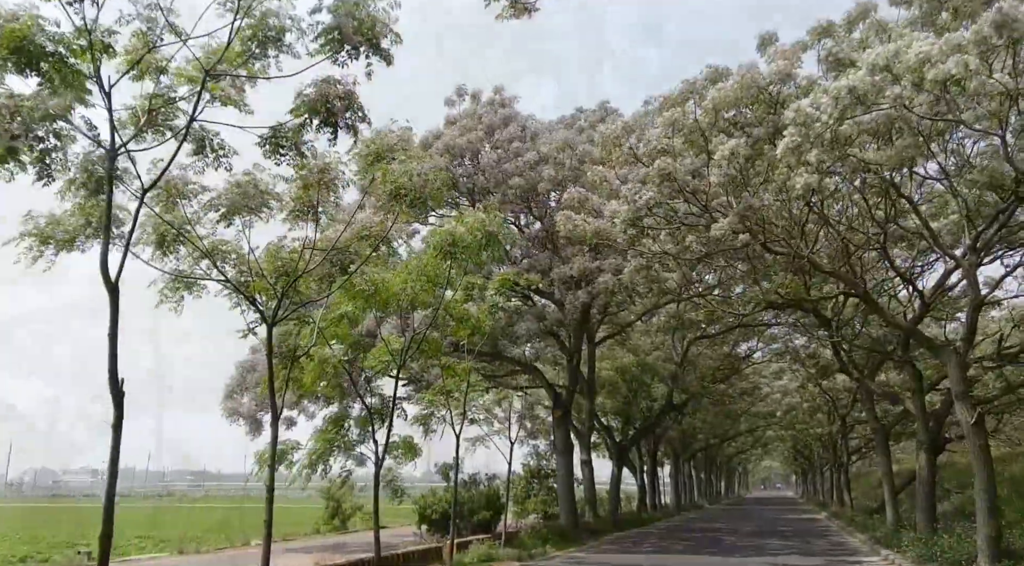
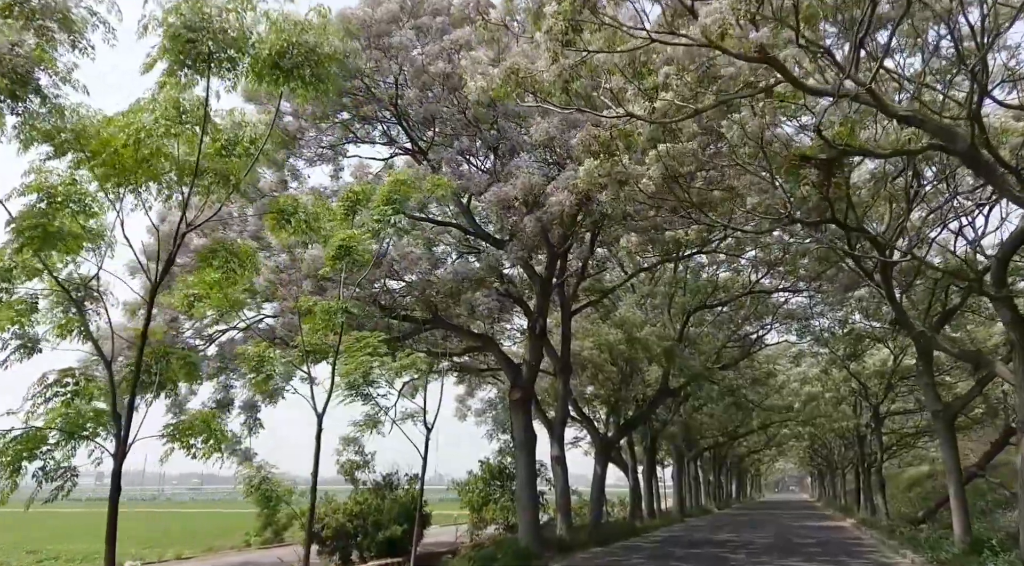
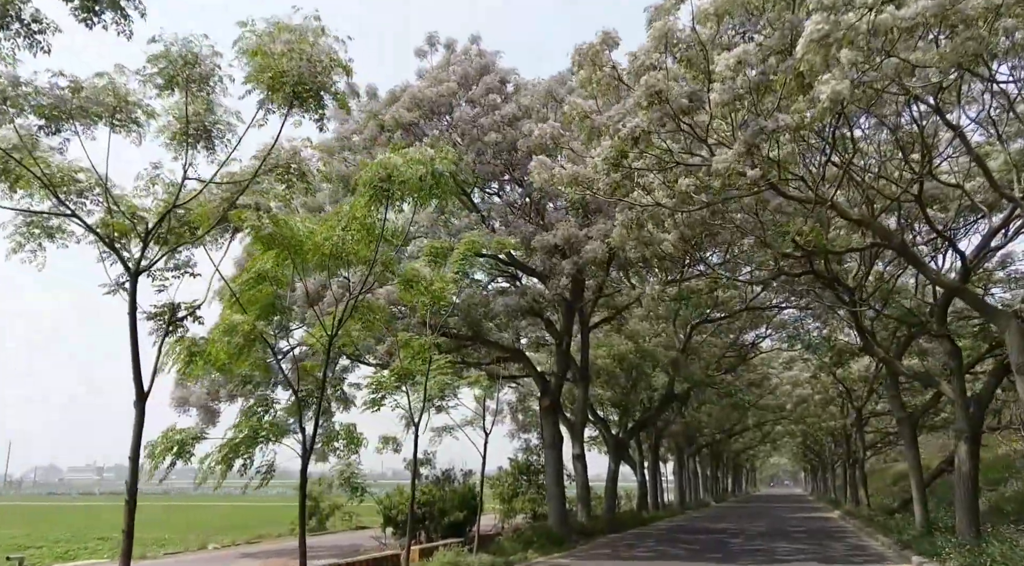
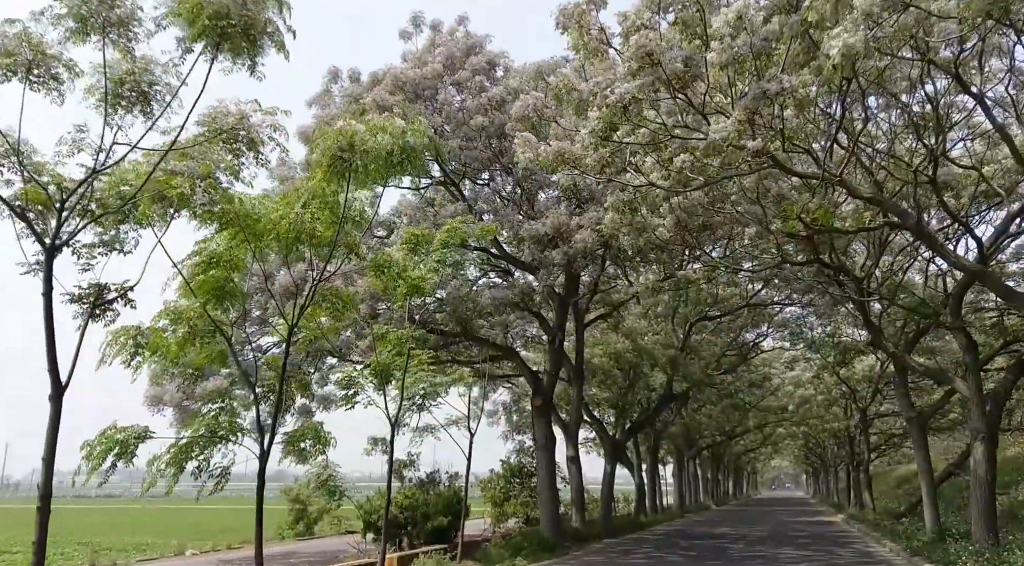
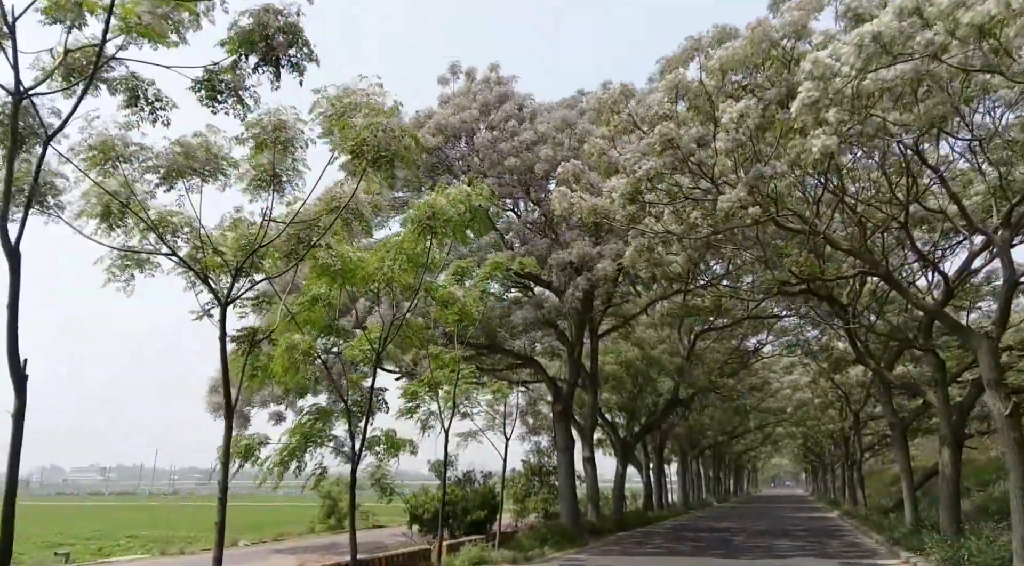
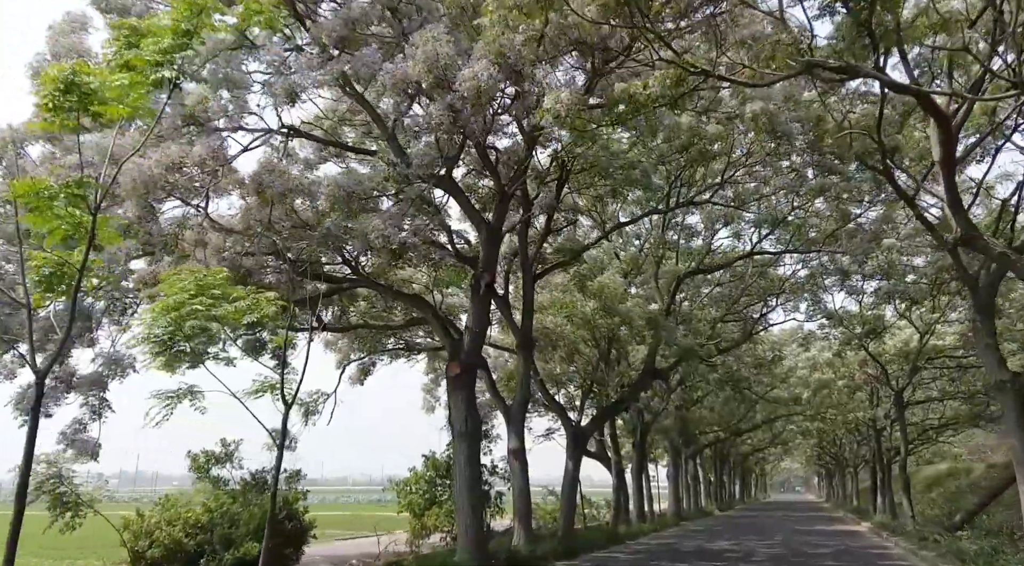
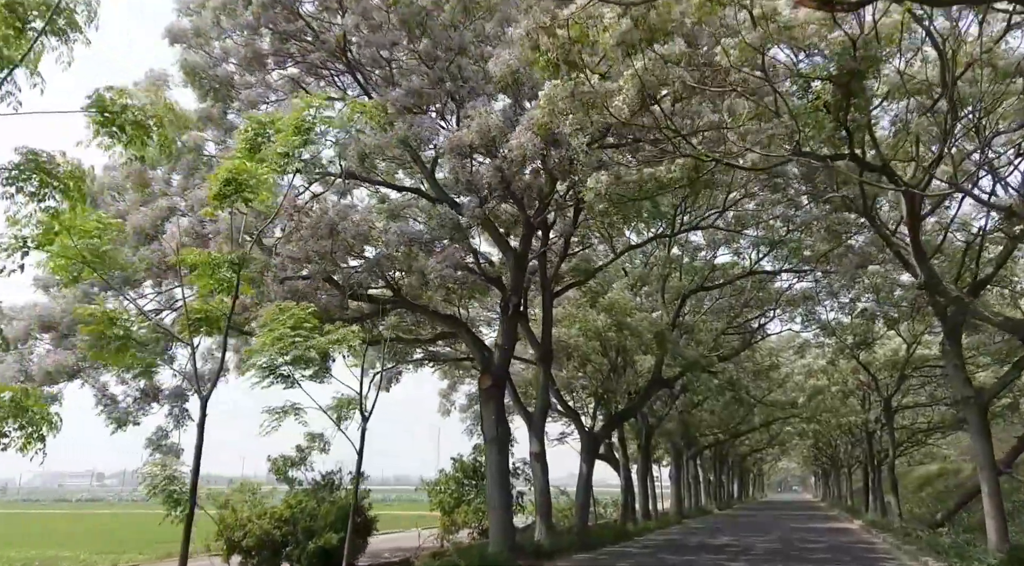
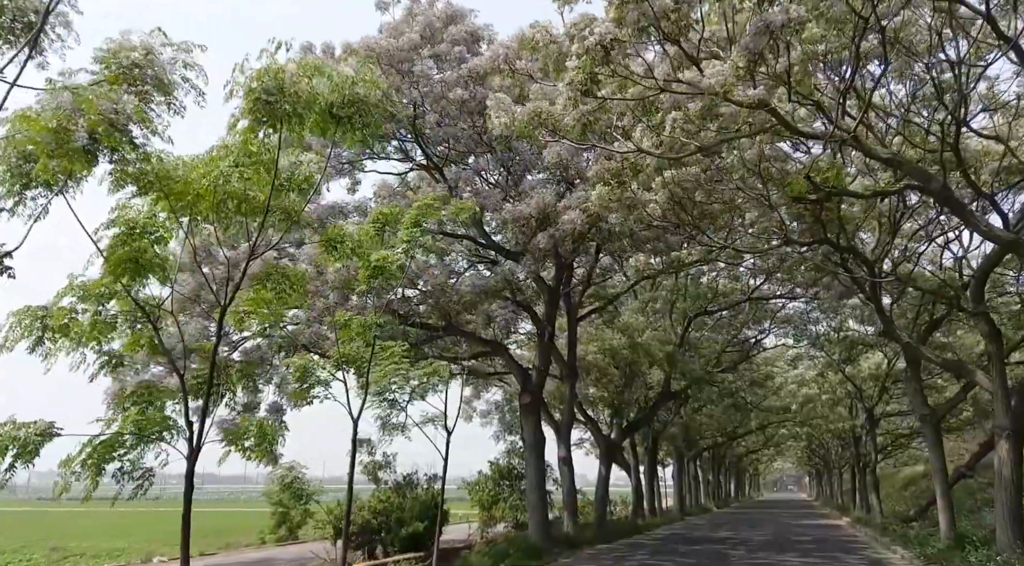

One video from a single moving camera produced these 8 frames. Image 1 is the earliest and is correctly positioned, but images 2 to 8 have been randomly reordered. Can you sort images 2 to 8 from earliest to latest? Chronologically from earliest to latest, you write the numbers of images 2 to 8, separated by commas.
5, 3, 4, 8, 2, 7, 6
